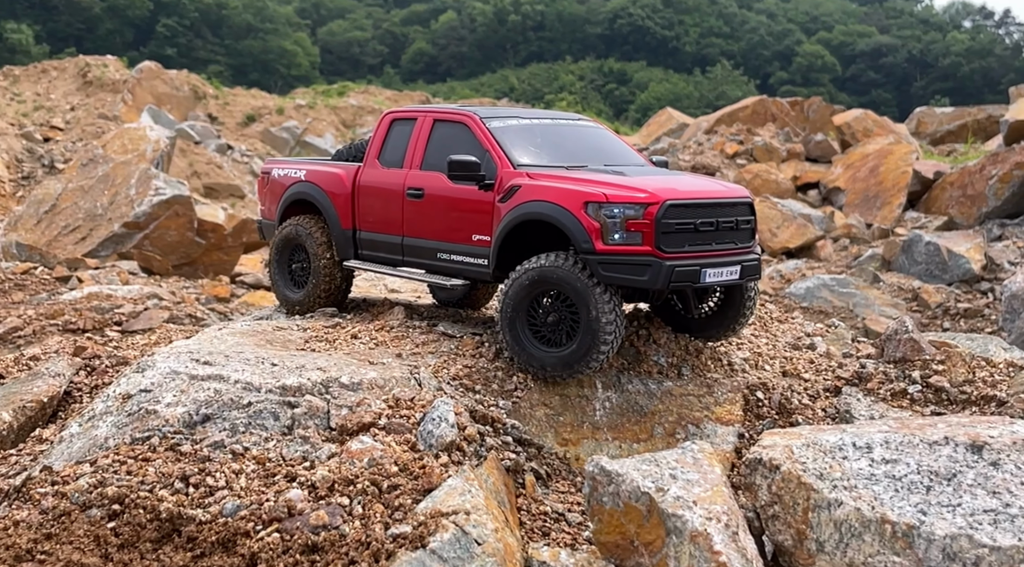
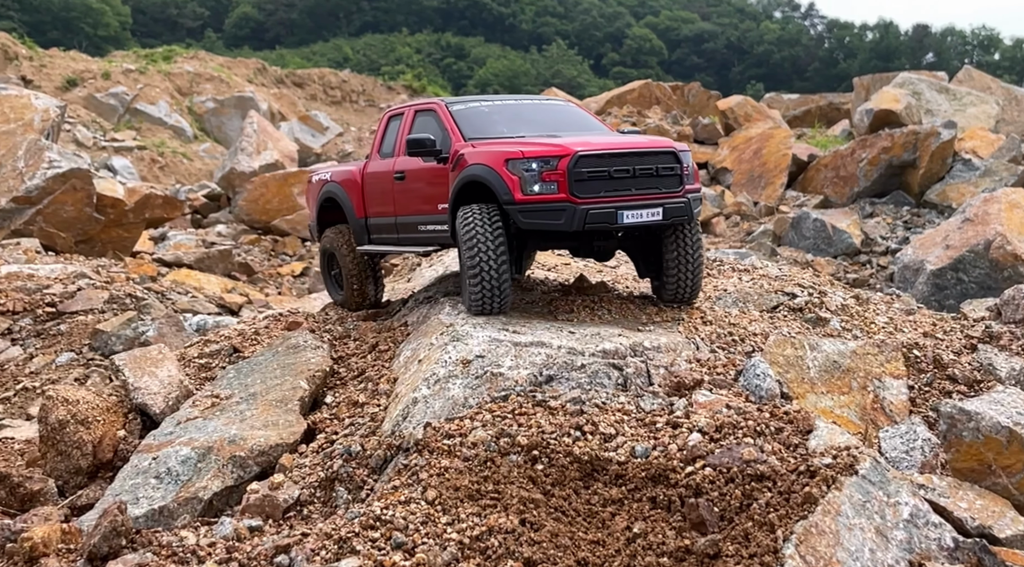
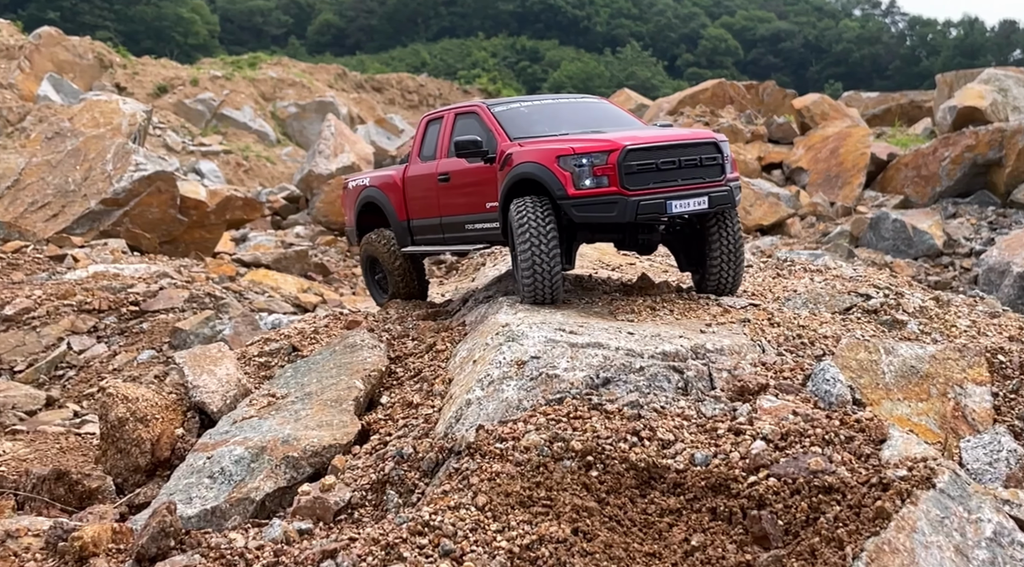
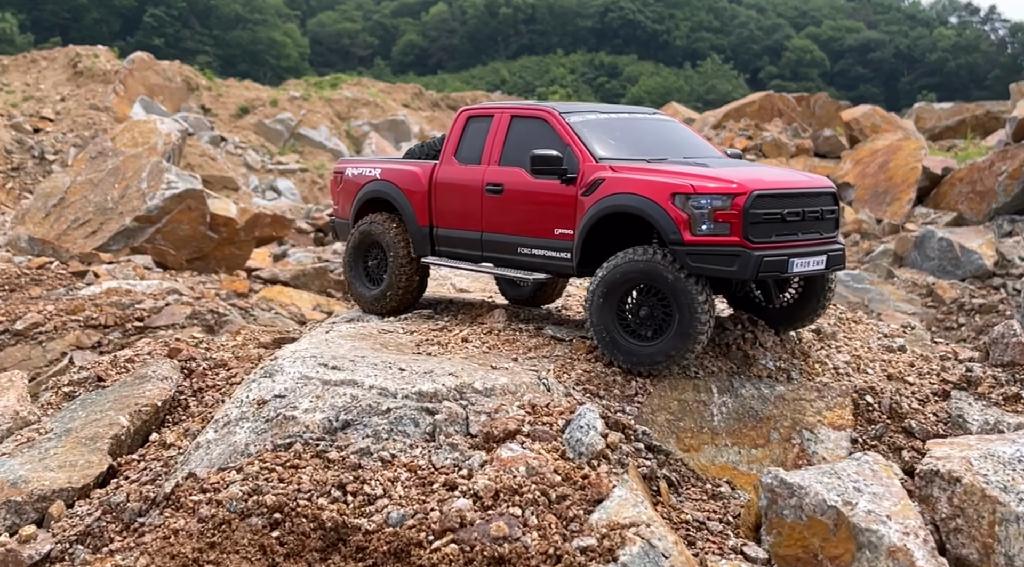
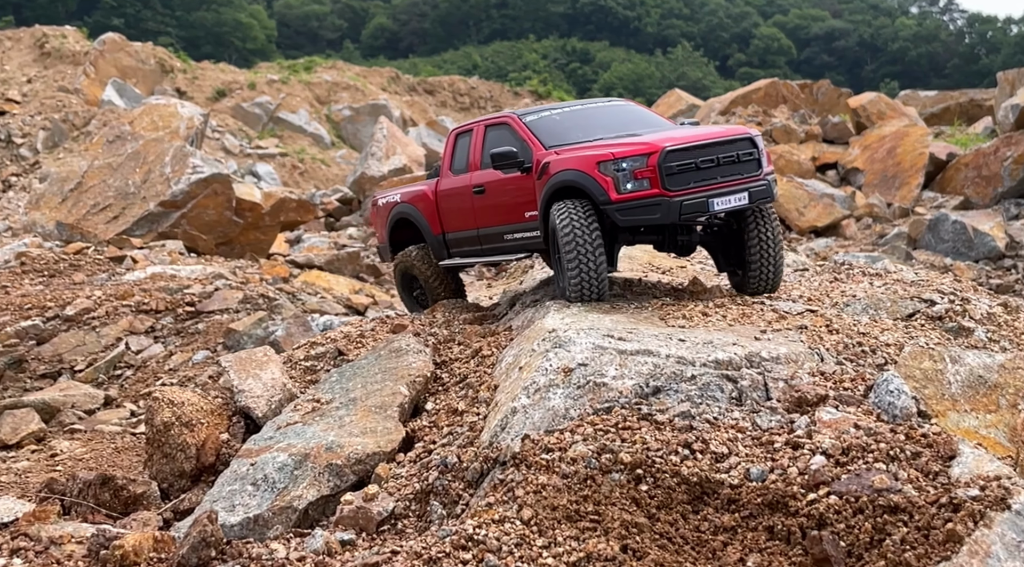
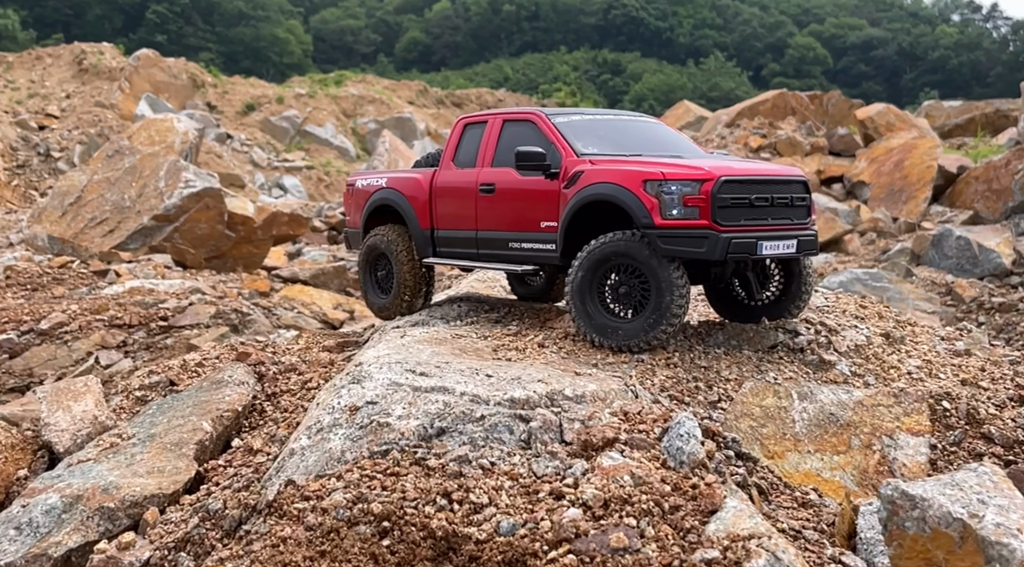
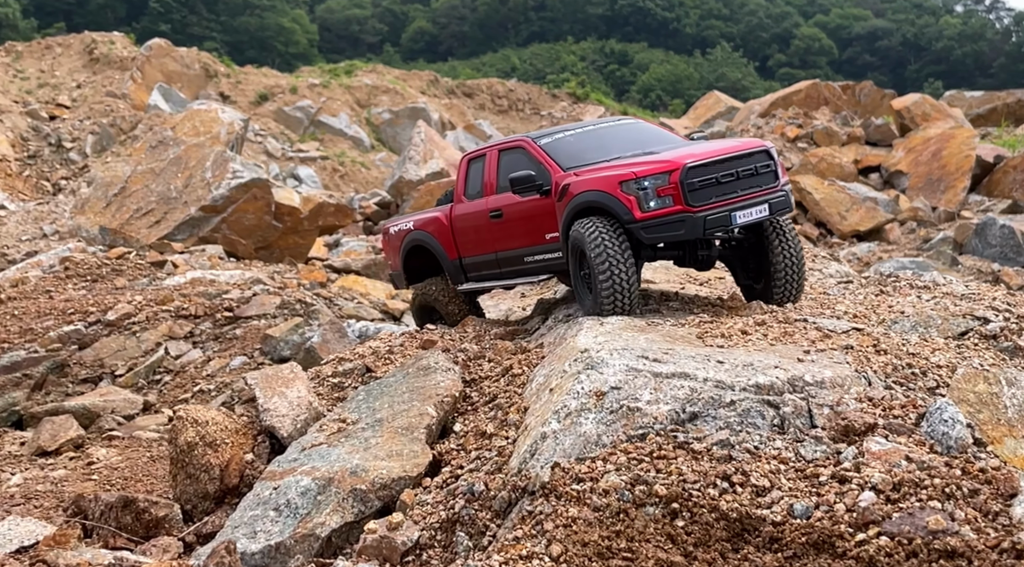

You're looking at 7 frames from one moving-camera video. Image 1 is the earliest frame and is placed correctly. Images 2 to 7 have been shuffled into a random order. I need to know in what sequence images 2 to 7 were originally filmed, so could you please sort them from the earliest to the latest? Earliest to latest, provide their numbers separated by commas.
4, 6, 7, 5, 3, 2
